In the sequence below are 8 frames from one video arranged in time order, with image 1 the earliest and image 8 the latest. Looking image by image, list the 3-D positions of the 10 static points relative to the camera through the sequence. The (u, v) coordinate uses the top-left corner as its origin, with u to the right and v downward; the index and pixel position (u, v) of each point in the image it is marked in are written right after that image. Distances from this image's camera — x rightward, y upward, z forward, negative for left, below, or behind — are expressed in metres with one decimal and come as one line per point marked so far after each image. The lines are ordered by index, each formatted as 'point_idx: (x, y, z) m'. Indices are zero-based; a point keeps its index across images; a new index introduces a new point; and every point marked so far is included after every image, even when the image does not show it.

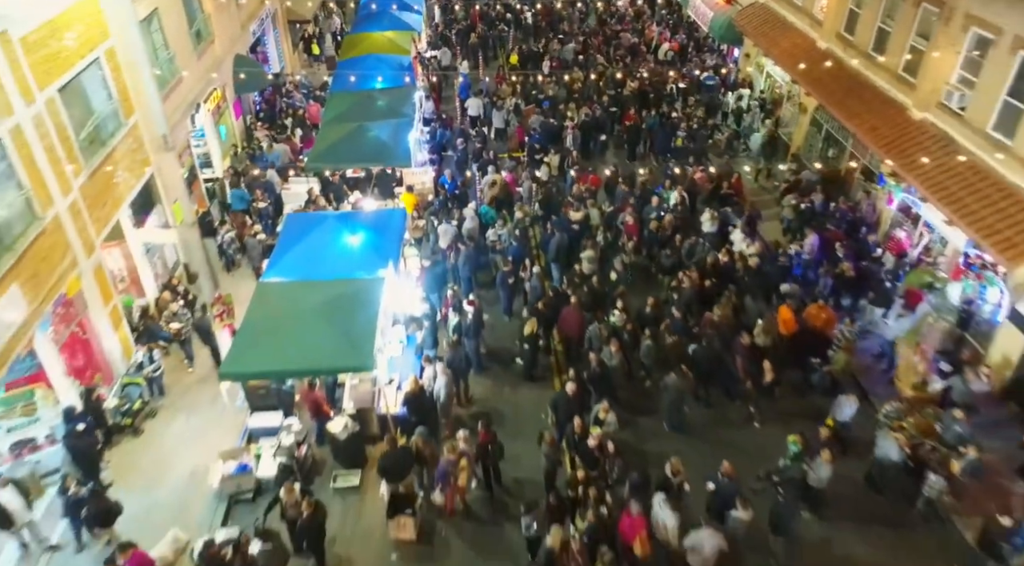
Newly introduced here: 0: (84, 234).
0: (-6.6, +0.7, +11.1) m
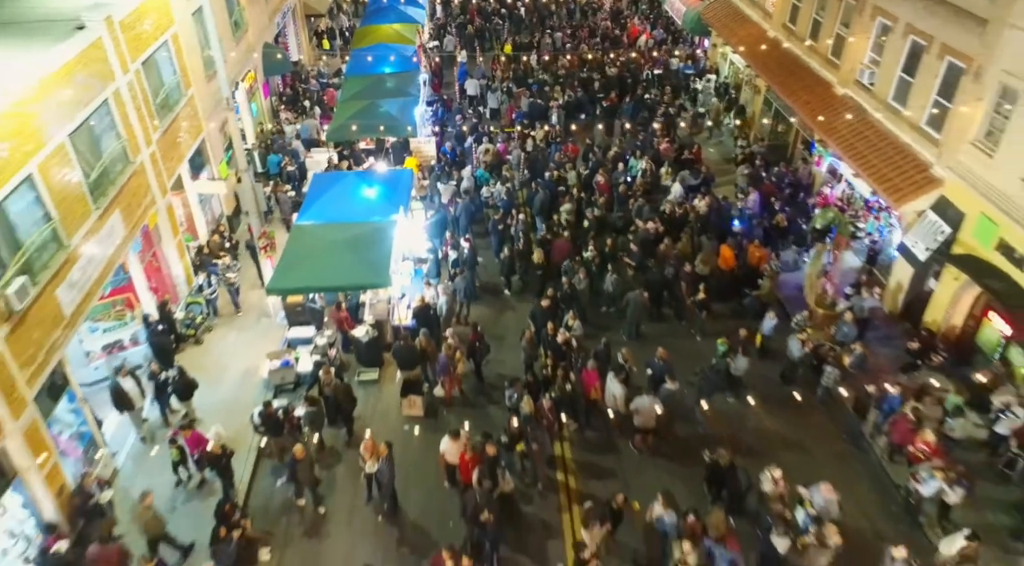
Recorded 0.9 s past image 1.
0: (-6.8, +2.0, +14.0) m
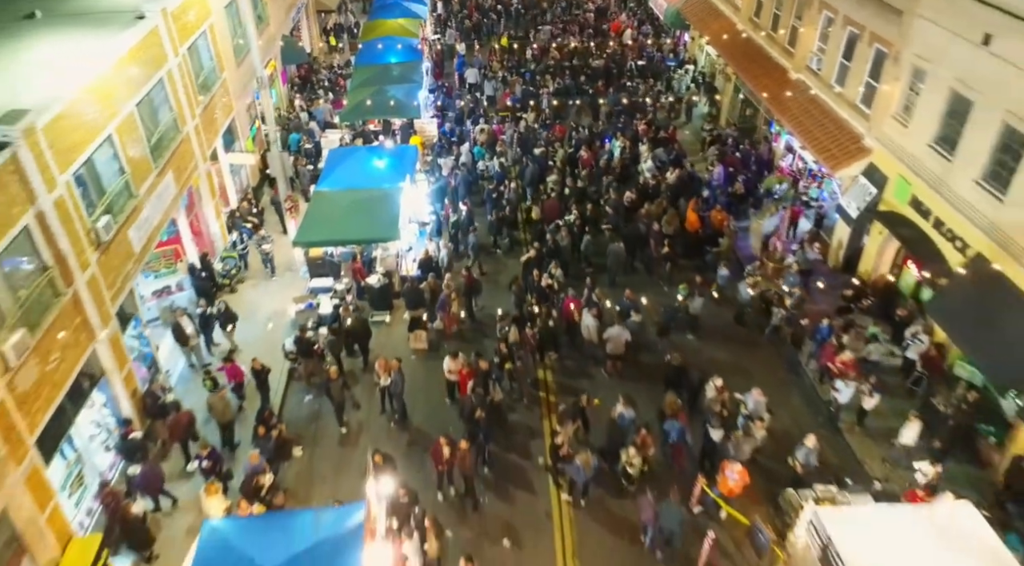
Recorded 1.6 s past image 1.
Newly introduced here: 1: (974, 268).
0: (-7.0, +3.0, +16.3) m
1: (+8.1, +0.3, +12.6) m
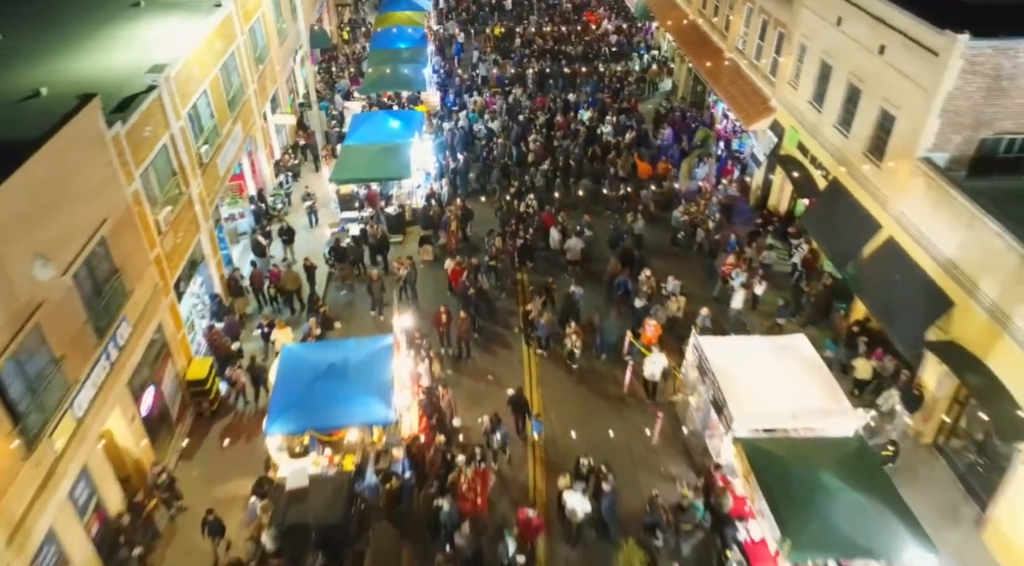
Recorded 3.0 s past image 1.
0: (-7.4, +5.0, +21.0) m
1: (+7.6, +2.3, +17.3) m
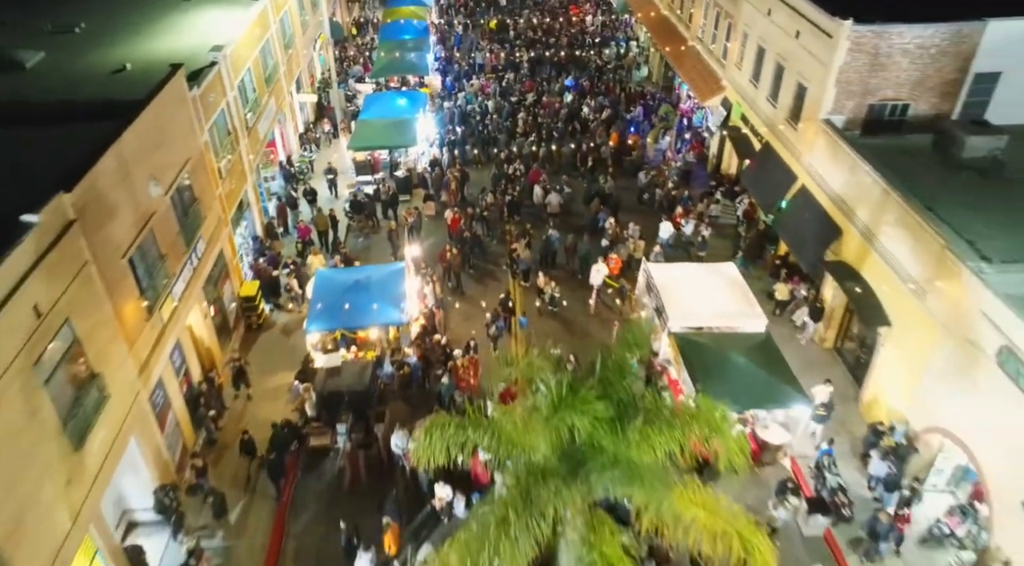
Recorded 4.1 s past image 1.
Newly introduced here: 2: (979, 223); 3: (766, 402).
0: (-7.7, +6.7, +24.8) m
1: (+7.3, +3.9, +21.1) m
2: (+9.4, +1.2, +14.5) m
3: (+5.1, -2.3, +14.5) m
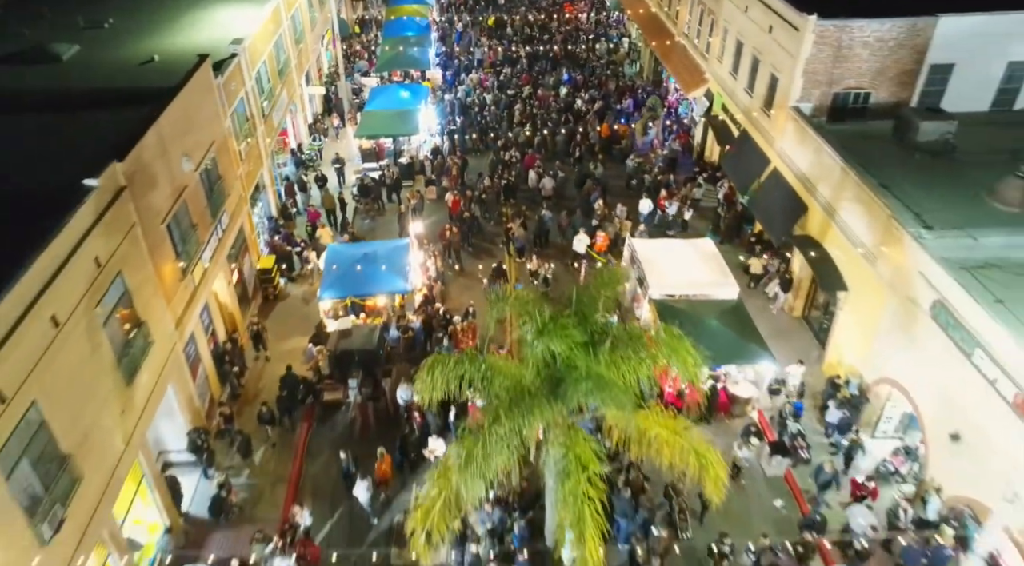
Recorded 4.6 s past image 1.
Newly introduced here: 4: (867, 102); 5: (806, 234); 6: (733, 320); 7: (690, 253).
0: (-7.9, +7.4, +26.4) m
1: (+7.2, +4.6, +22.7) m
2: (+9.2, +1.9, +16.2) m
3: (+5.0, -1.6, +16.2) m
4: (+9.6, +4.9, +19.6) m
5: (+7.6, +1.3, +18.8) m
6: (+5.2, -0.9, +17.2) m
7: (+4.7, +0.8, +19.2) m
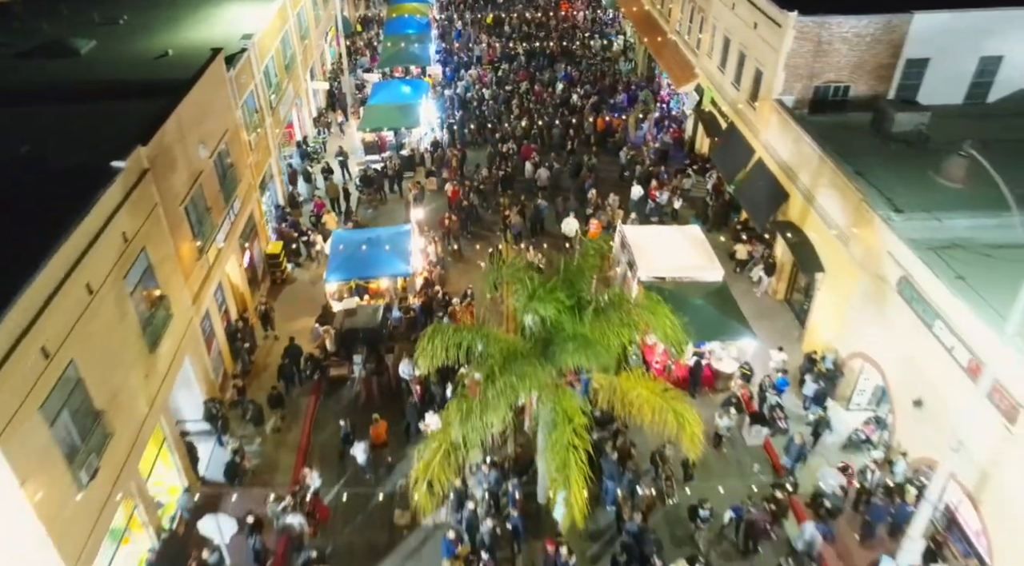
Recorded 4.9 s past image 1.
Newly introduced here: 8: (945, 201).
0: (-8.0, +7.8, +27.4) m
1: (+7.1, +5.0, +23.7) m
2: (+9.1, +2.4, +17.2) m
3: (+4.9, -1.2, +17.2) m
4: (+9.5, +5.3, +20.6) m
5: (+7.5, +1.7, +19.8) m
6: (+5.1, -0.4, +18.2) m
7: (+4.6, +1.2, +20.2) m
8: (+9.7, +1.8, +16.3) m
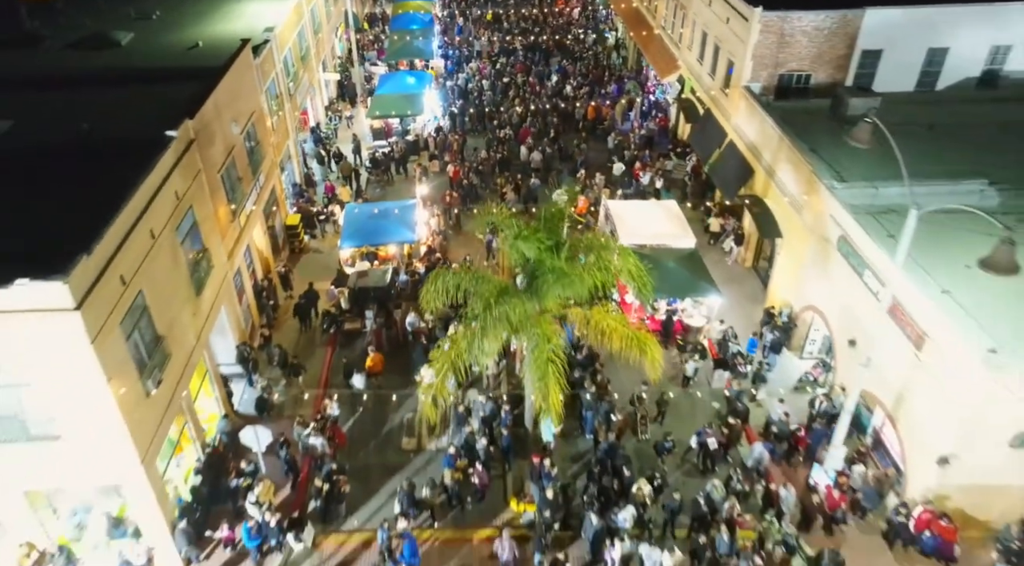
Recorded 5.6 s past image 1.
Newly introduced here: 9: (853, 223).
0: (-8.1, +8.9, +29.7) m
1: (+7.0, +6.0, +26.0) m
2: (+9.0, +3.4, +19.5) m
3: (+4.7, -0.2, +19.5) m
4: (+9.3, +6.3, +22.9) m
5: (+7.3, +2.7, +22.1) m
6: (+5.0, +0.6, +20.5) m
7: (+4.4, +2.2, +22.6) m
8: (+9.5, +2.8, +18.6) m
9: (+7.7, +1.3, +16.3) m
